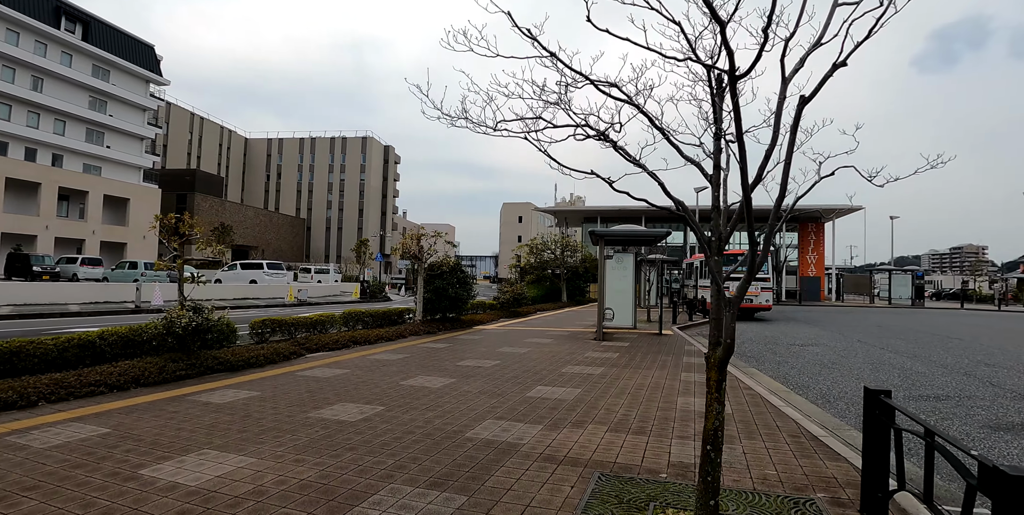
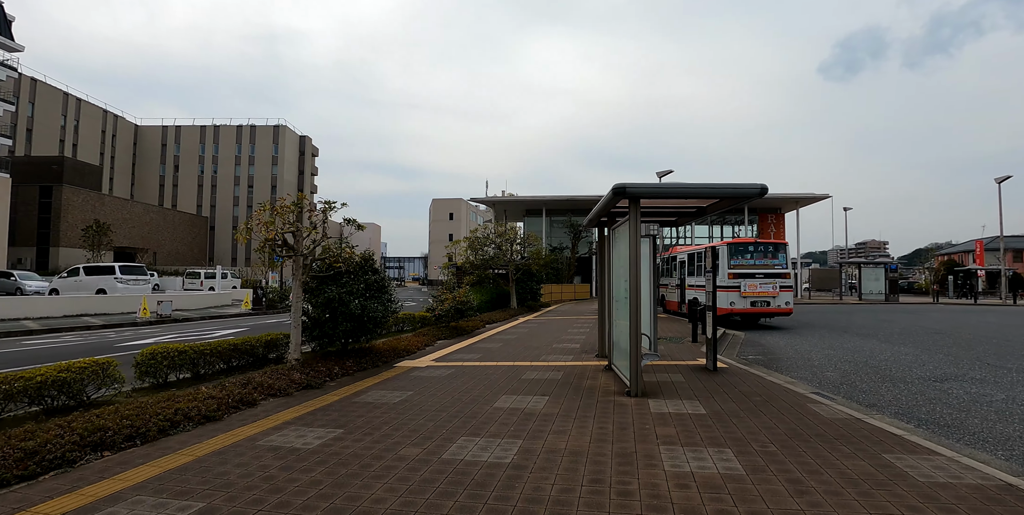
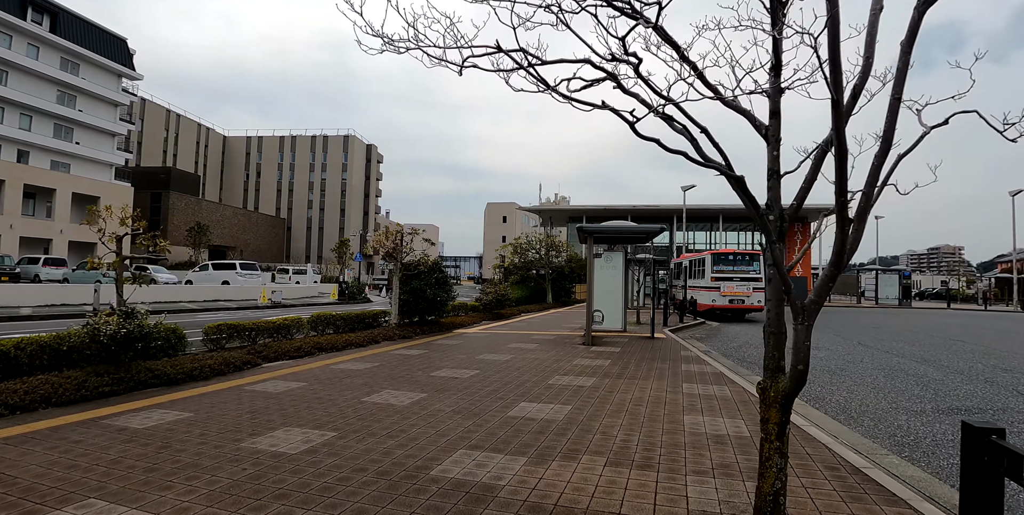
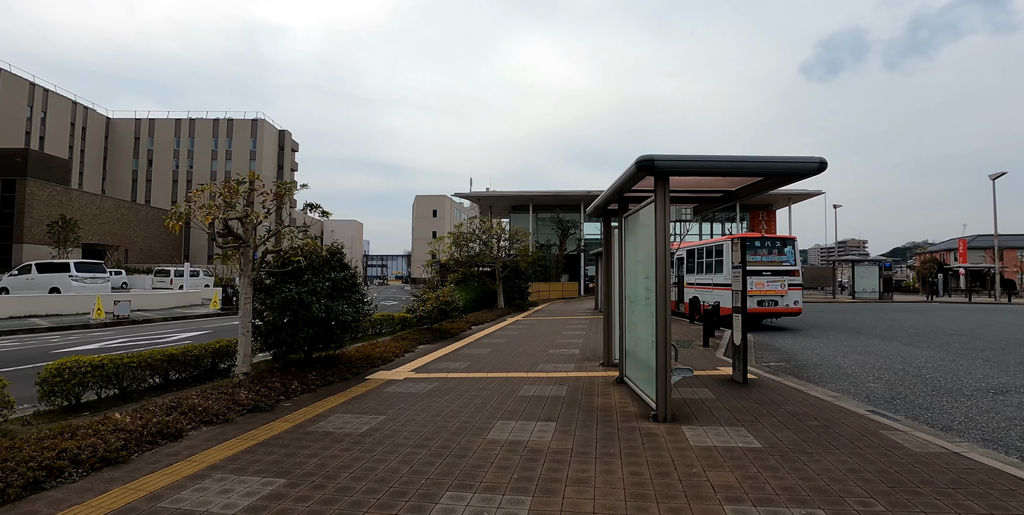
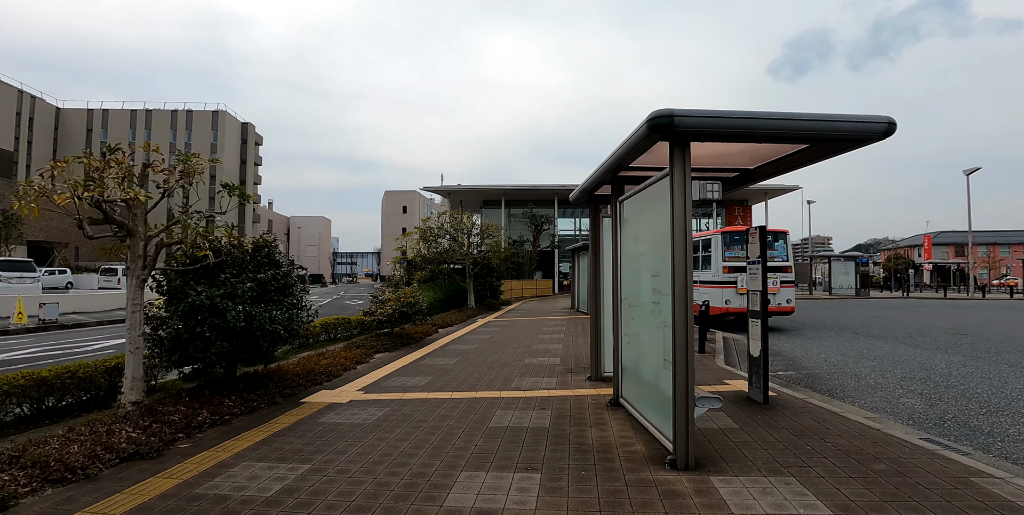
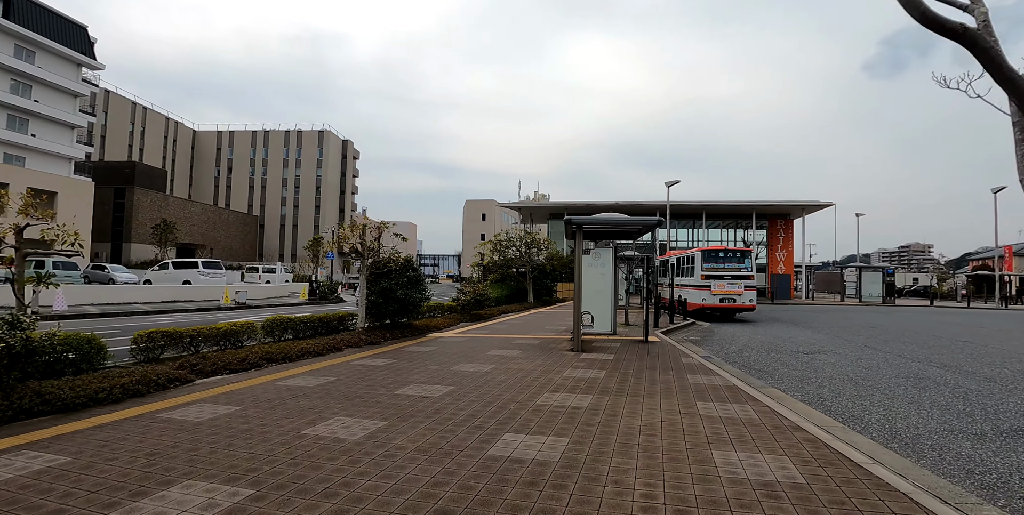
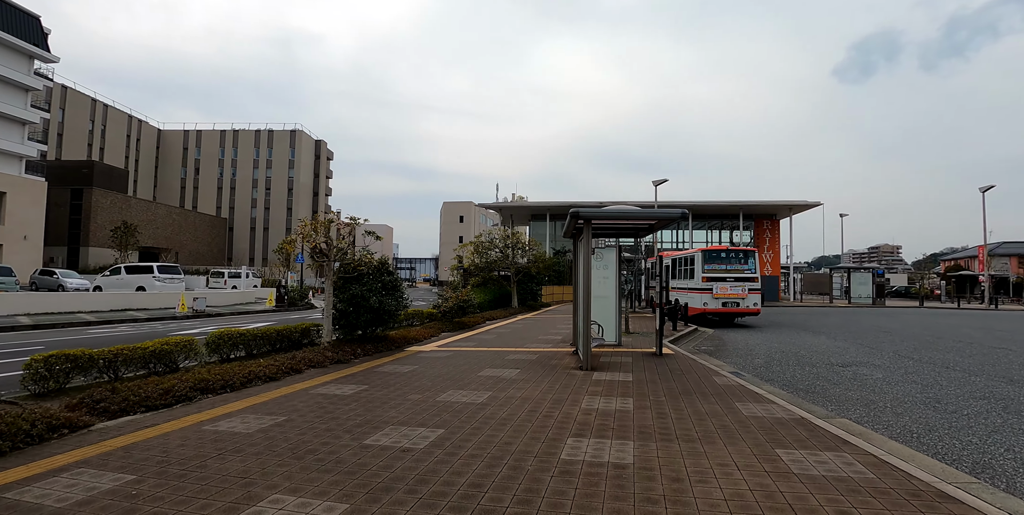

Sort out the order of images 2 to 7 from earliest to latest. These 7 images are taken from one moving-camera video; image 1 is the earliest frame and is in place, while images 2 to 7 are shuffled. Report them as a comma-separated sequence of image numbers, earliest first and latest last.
3, 6, 7, 2, 4, 5
